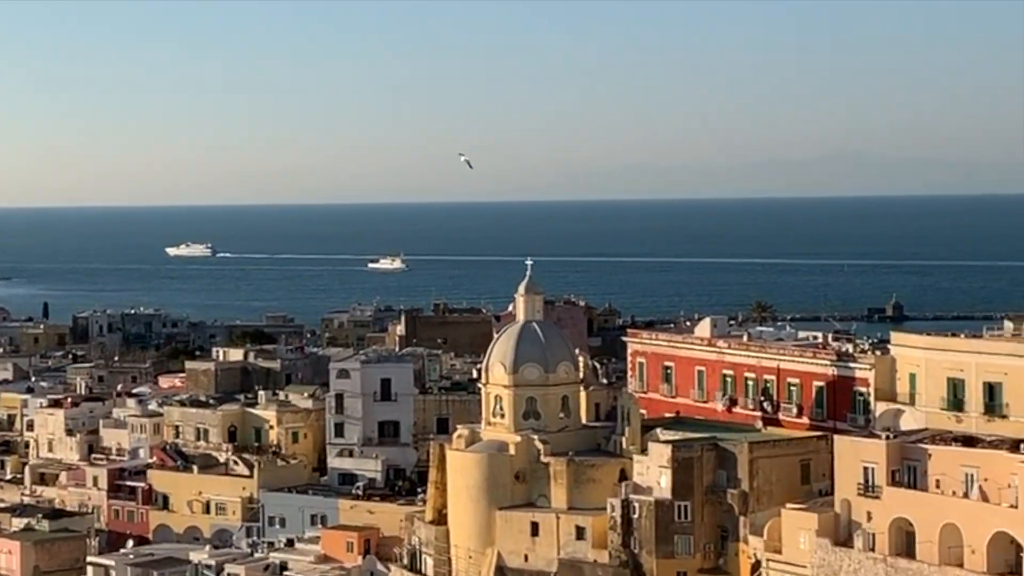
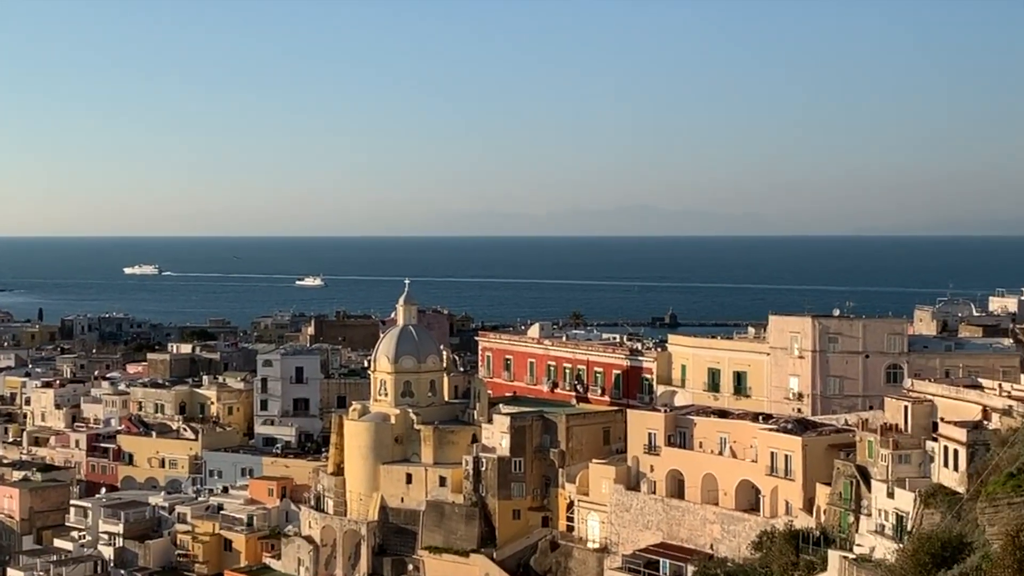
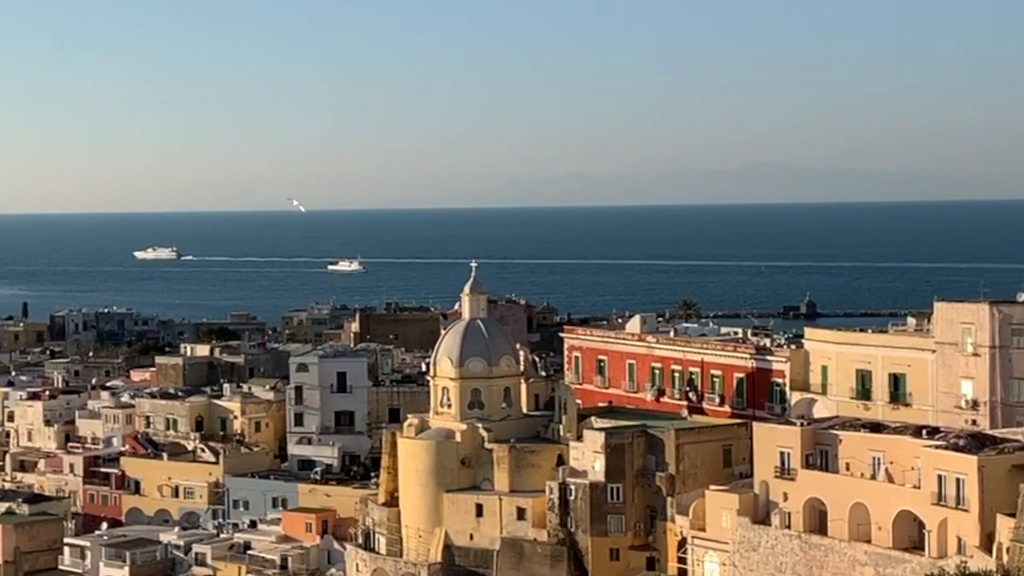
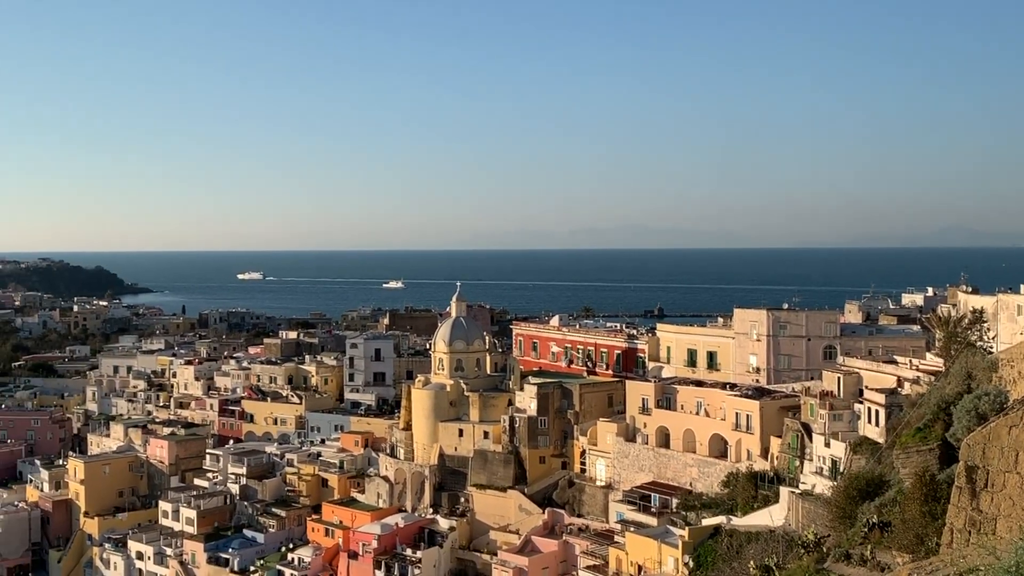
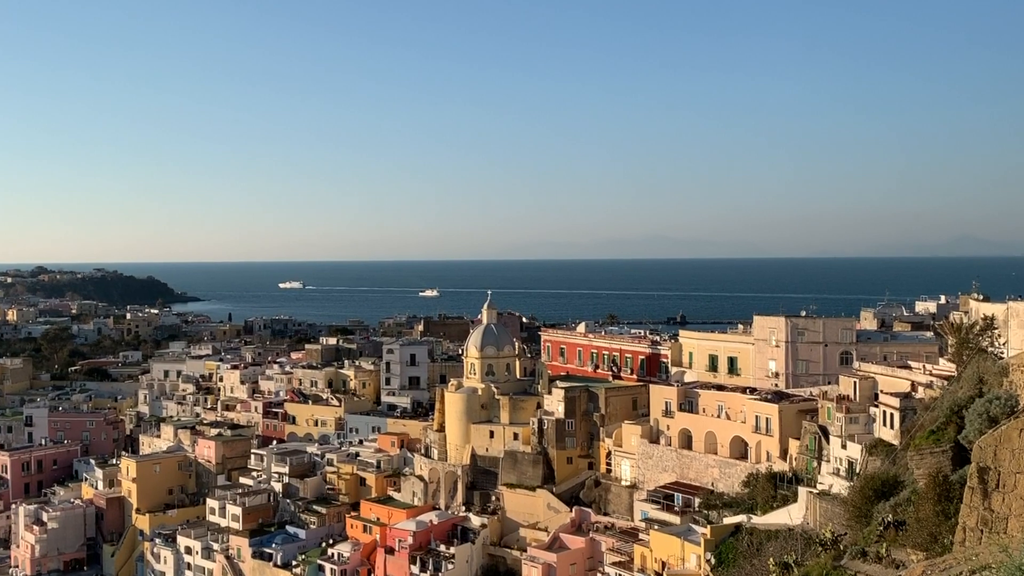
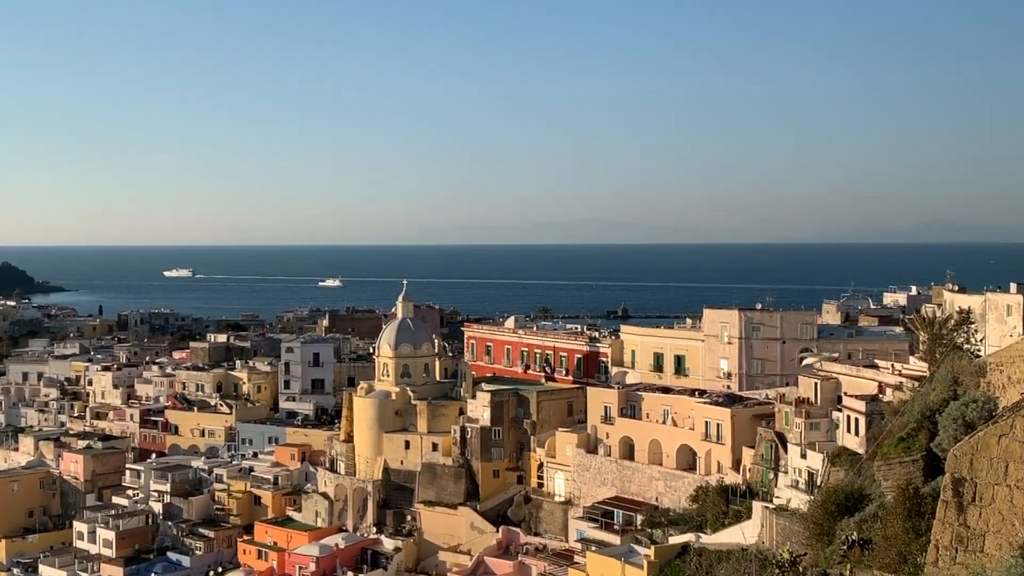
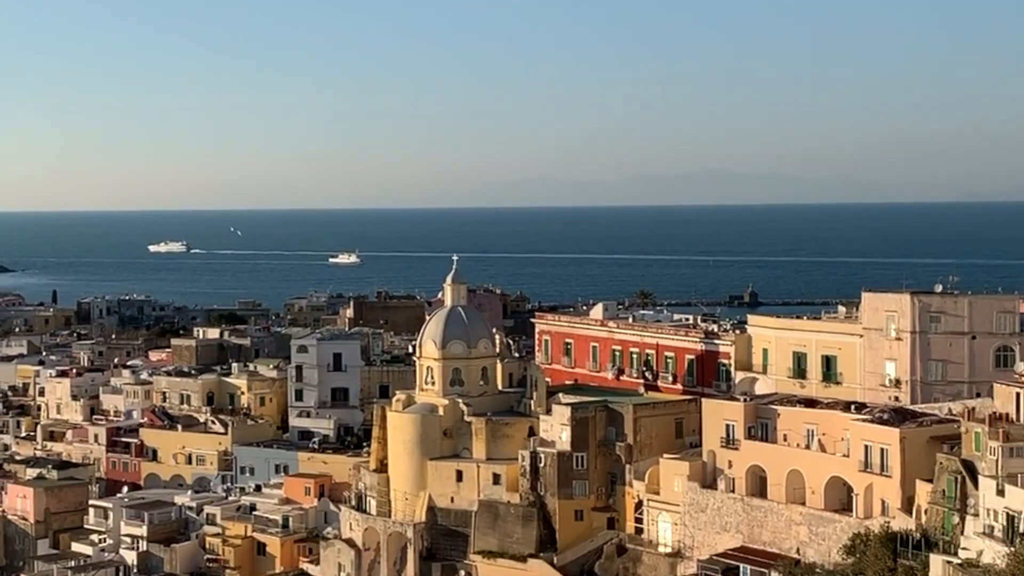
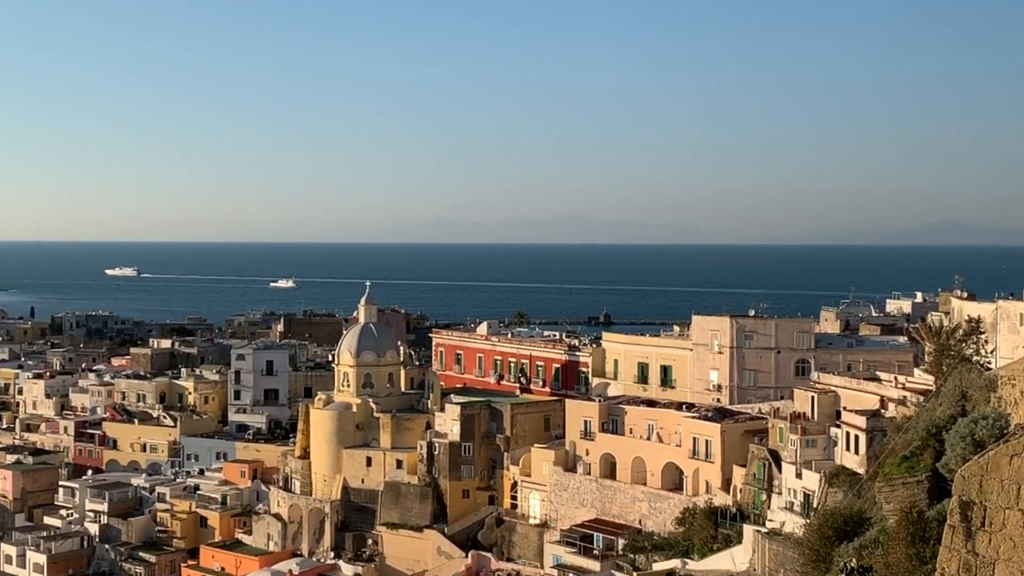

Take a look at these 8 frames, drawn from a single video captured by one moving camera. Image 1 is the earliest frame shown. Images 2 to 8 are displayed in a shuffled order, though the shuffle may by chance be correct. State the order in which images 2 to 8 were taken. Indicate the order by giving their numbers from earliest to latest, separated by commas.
3, 7, 2, 8, 6, 4, 5
